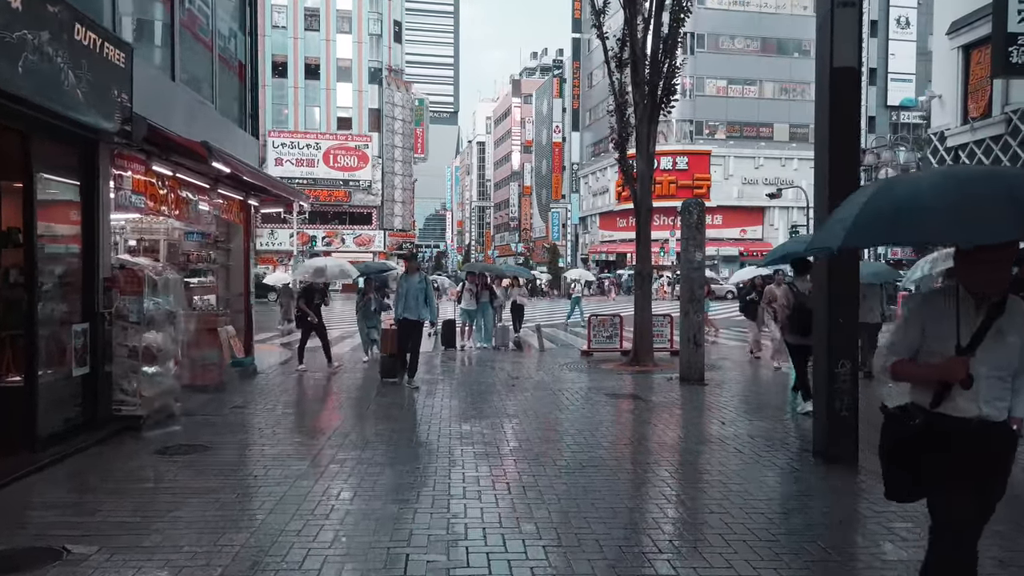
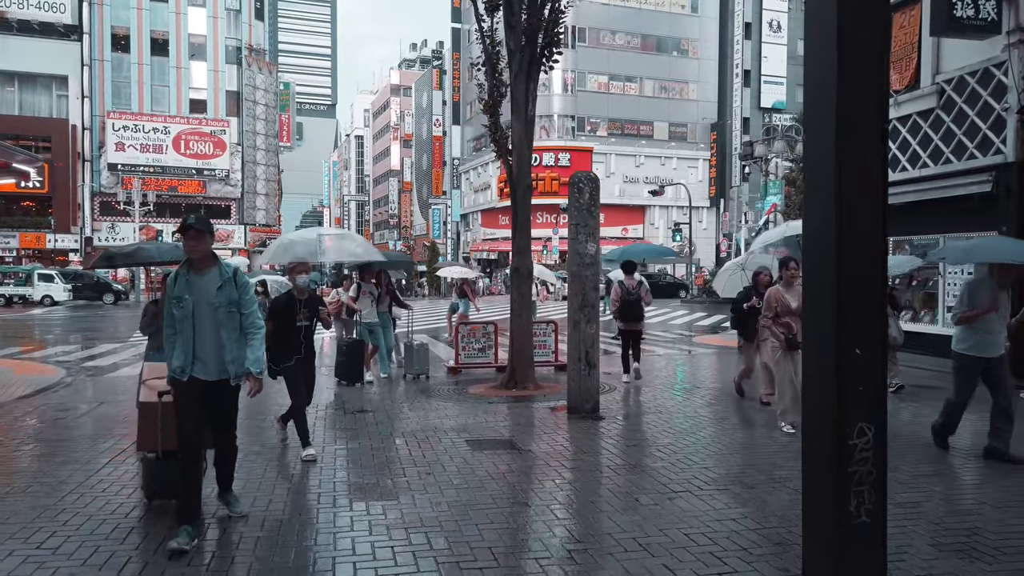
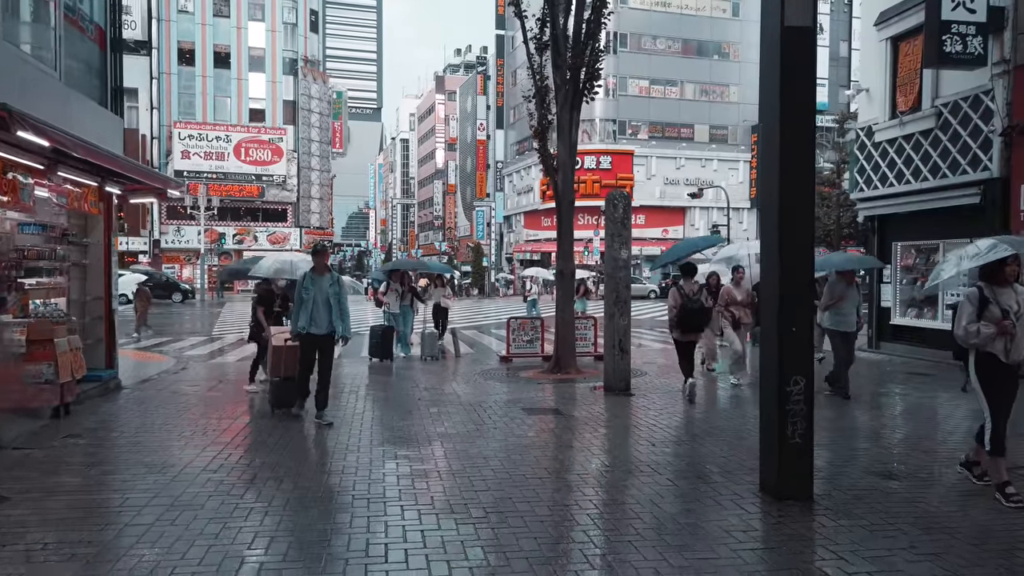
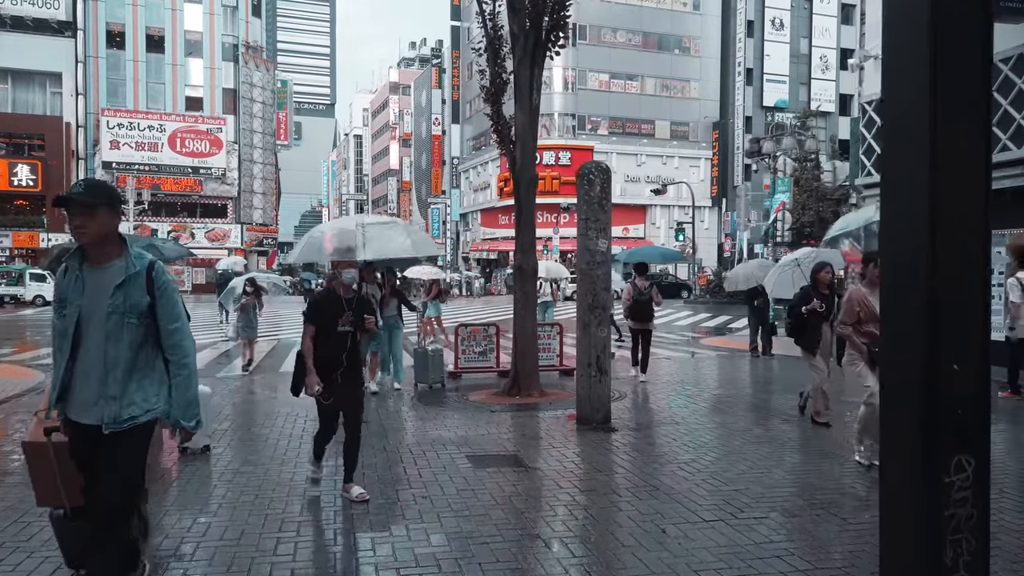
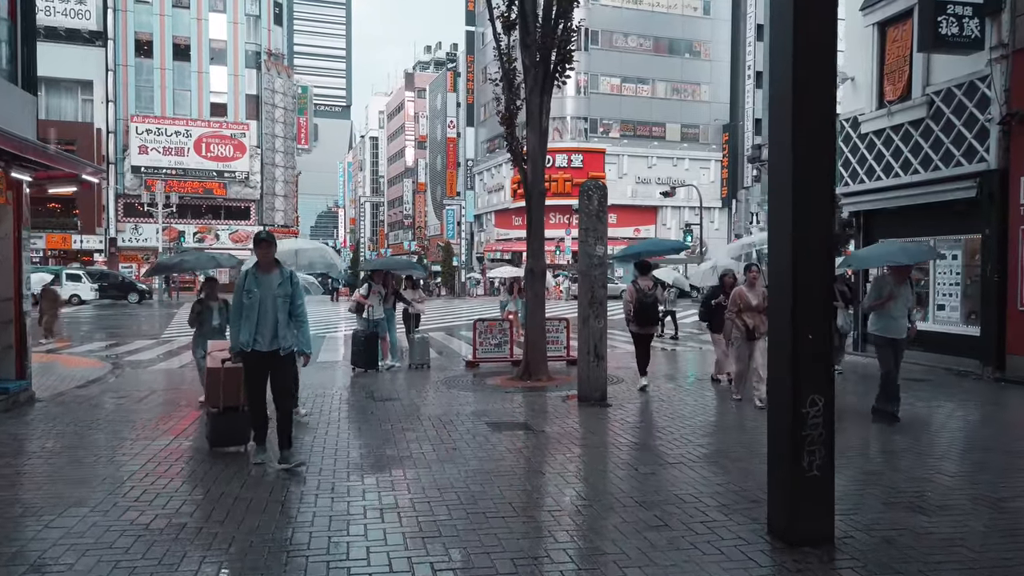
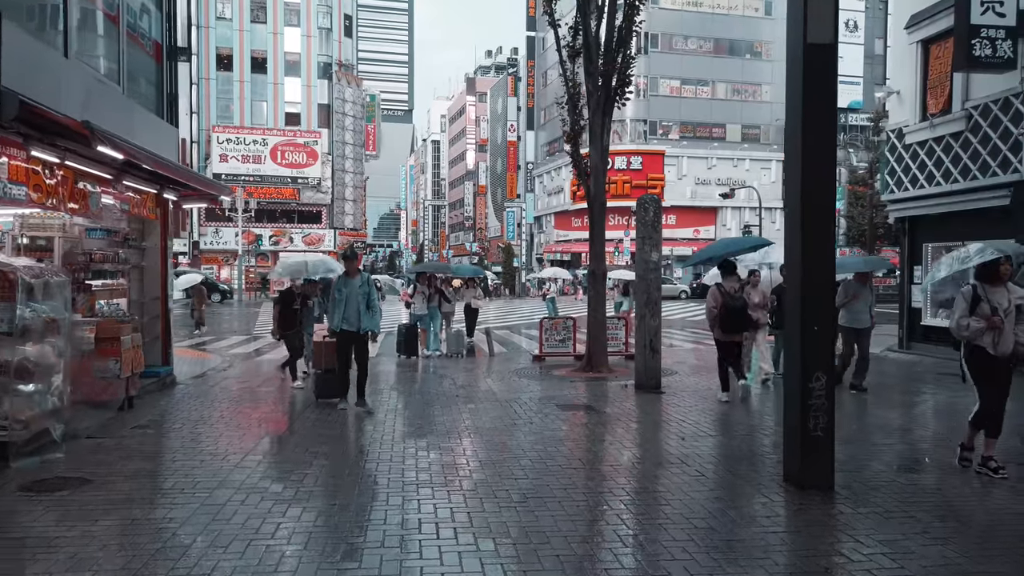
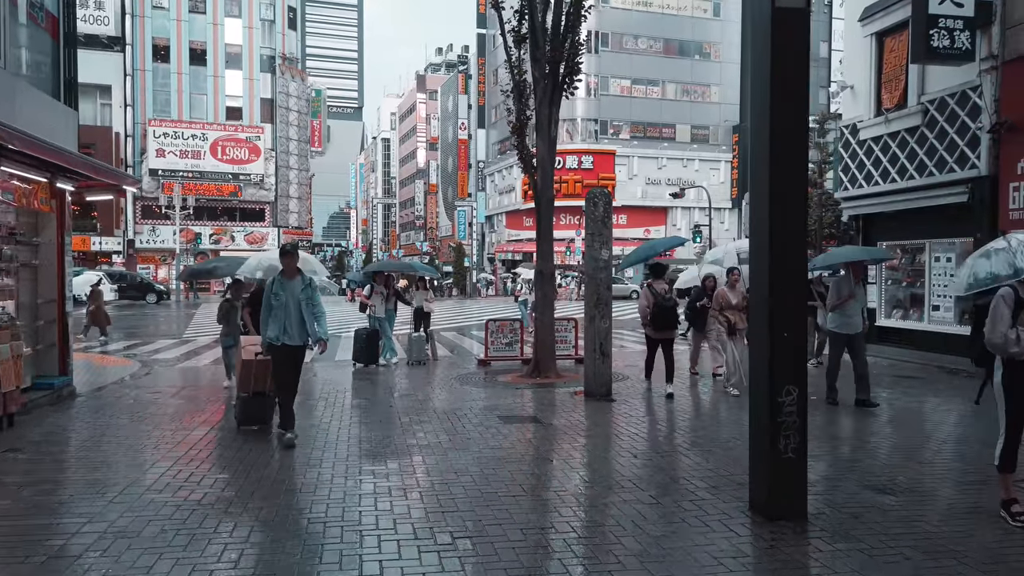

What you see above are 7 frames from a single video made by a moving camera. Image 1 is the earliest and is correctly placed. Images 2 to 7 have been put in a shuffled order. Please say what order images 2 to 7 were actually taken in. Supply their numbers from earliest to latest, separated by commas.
6, 3, 7, 5, 2, 4
